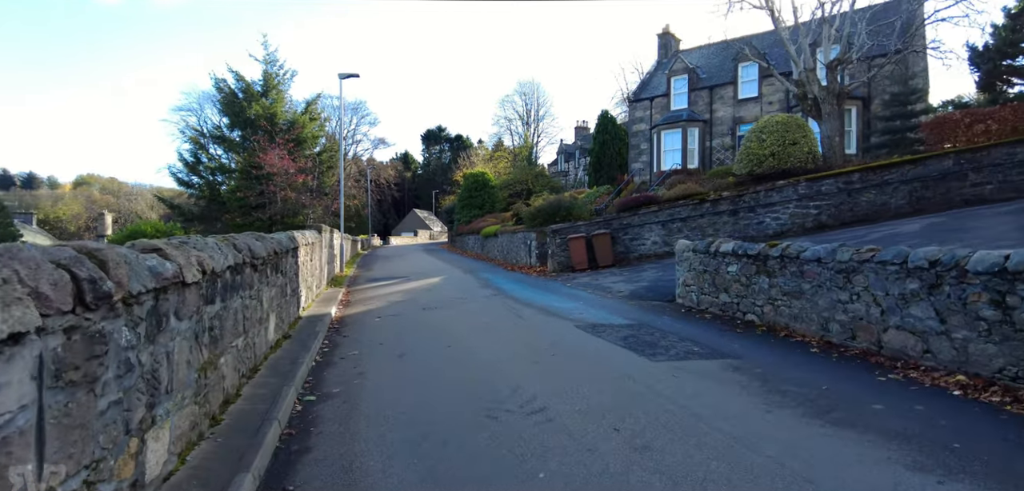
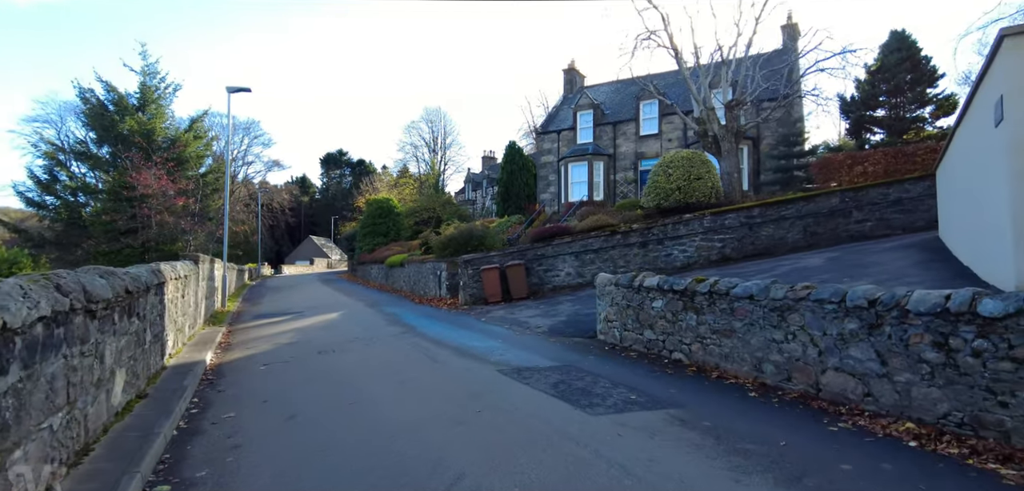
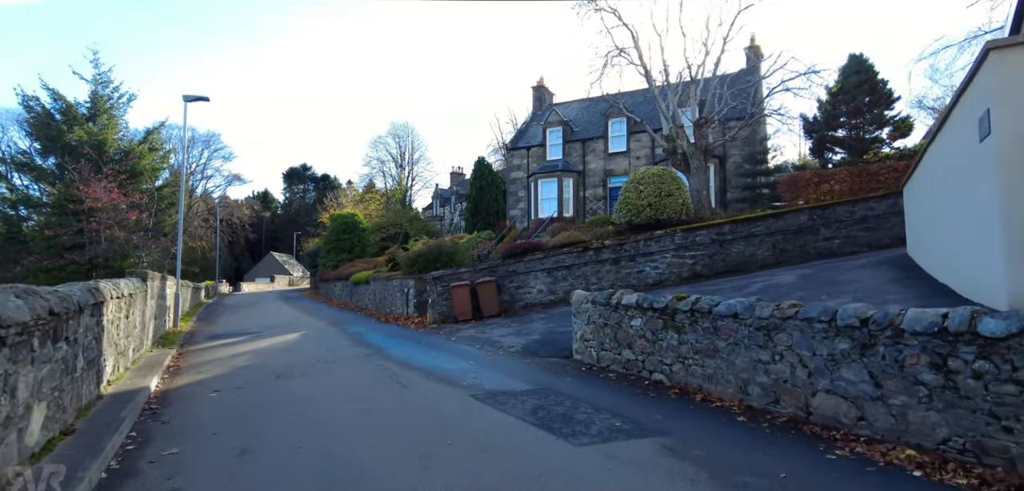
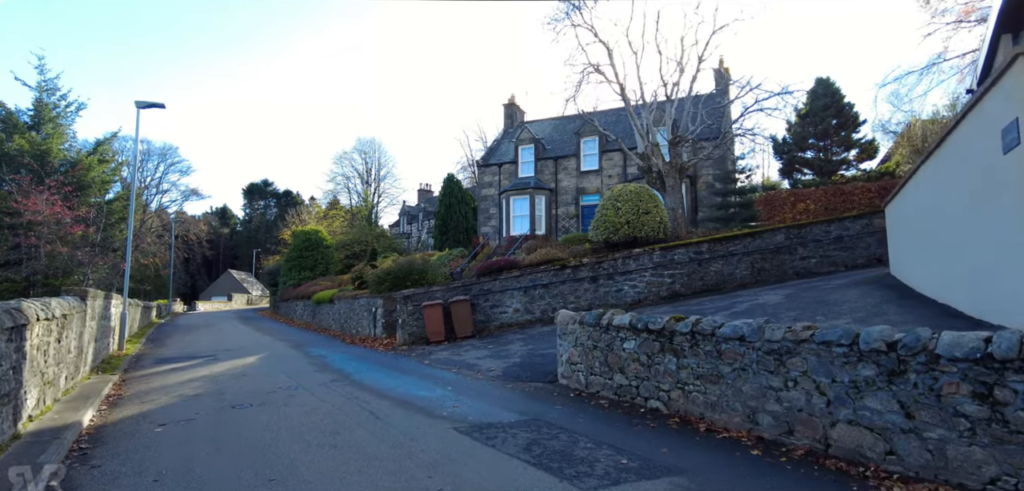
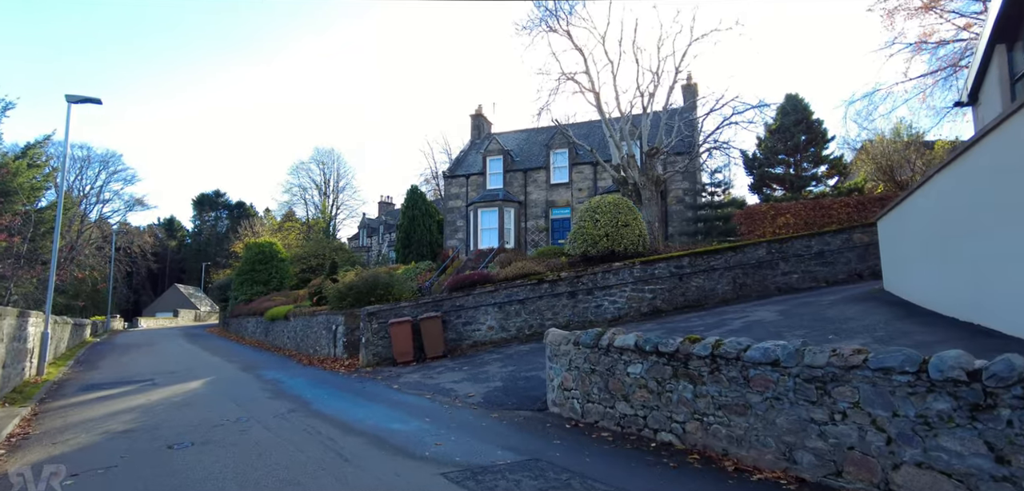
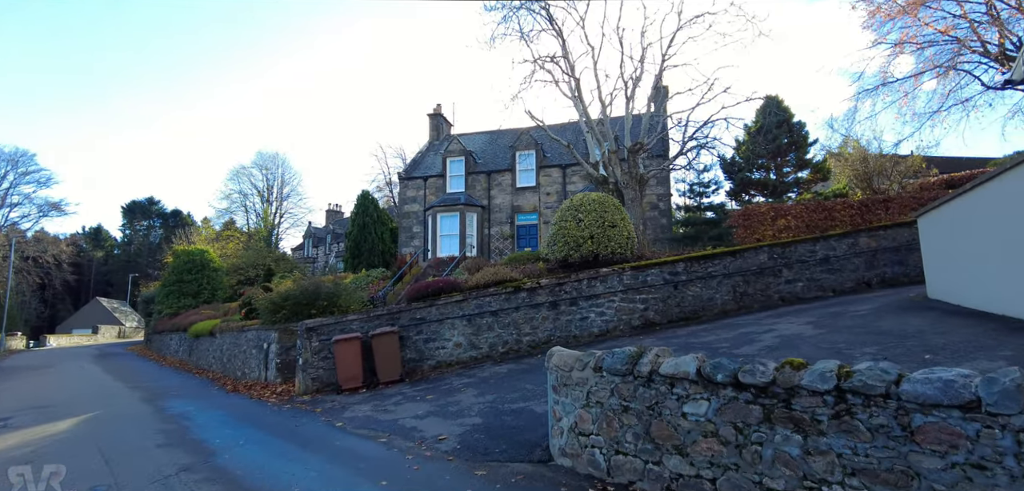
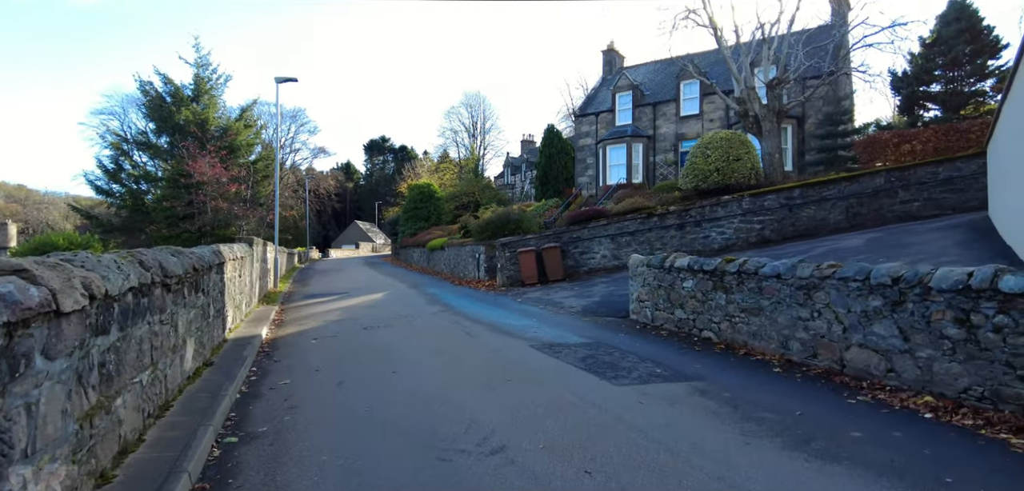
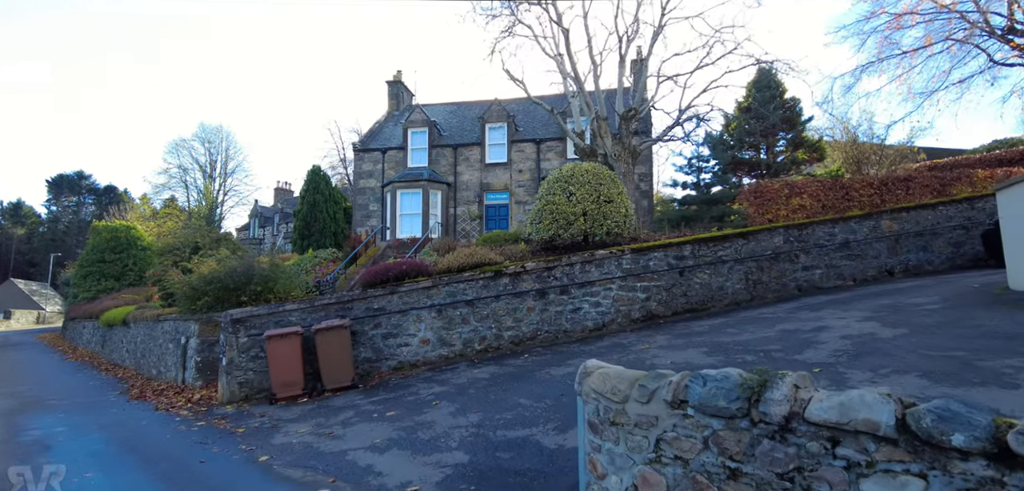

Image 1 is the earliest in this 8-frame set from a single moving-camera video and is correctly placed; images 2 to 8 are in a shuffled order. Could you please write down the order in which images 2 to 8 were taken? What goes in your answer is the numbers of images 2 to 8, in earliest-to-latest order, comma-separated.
7, 2, 3, 4, 5, 6, 8
